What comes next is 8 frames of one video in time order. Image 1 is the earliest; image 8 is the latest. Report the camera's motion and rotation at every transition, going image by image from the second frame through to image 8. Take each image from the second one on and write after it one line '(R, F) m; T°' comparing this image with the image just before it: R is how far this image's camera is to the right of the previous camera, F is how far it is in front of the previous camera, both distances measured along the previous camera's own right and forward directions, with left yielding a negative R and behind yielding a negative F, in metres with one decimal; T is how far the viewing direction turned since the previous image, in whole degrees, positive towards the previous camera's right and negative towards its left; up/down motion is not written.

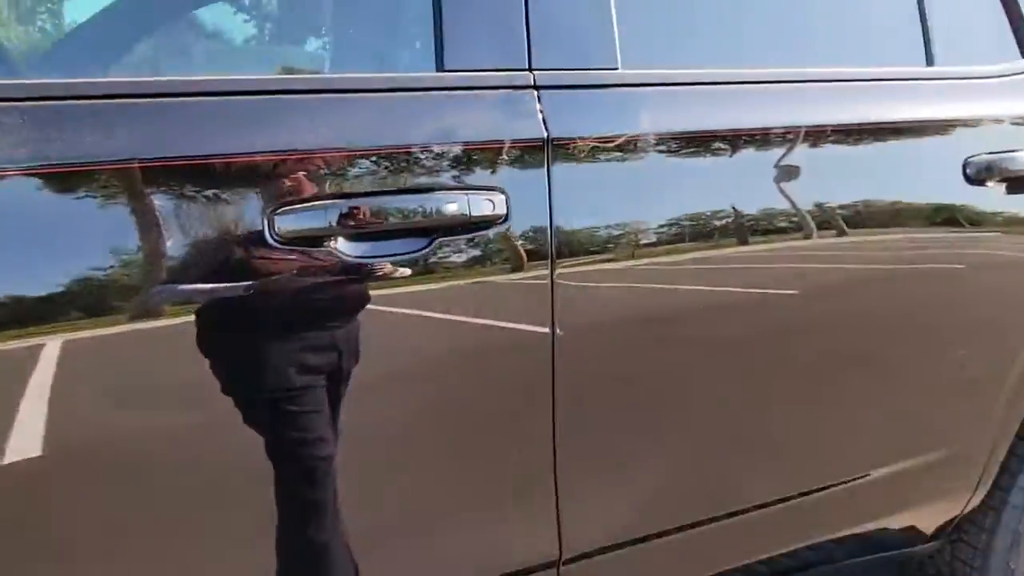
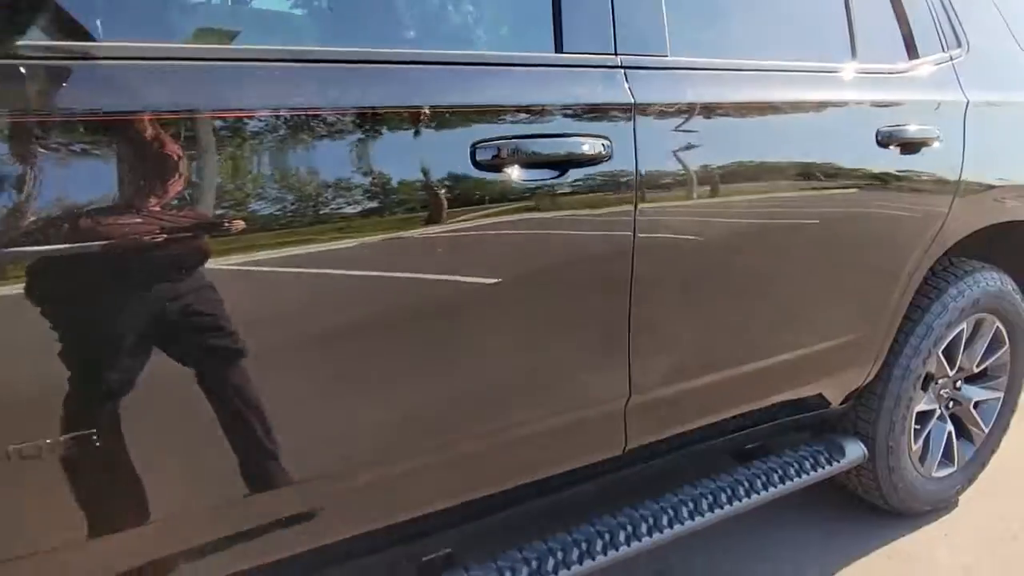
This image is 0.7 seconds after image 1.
(-0.3, -0.5) m; +6°
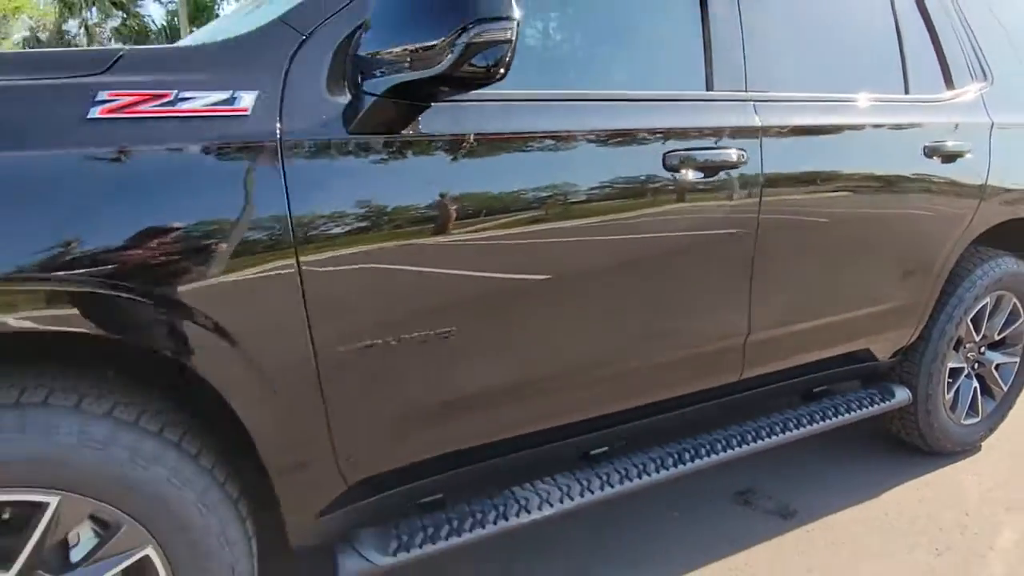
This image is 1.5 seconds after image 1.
(-0.5, -0.6) m; -1°
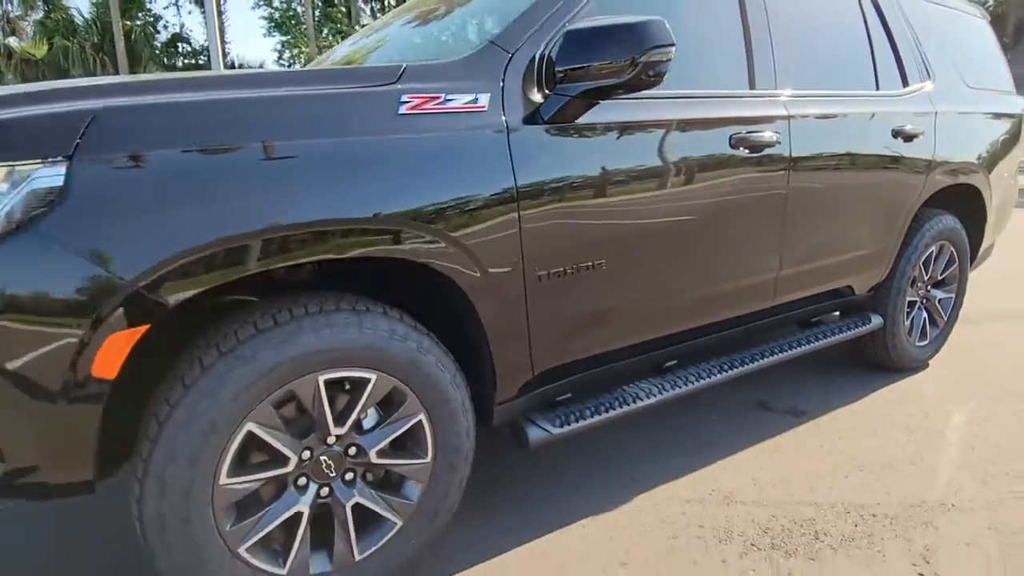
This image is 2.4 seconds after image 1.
(-0.7, -0.6) m; +6°
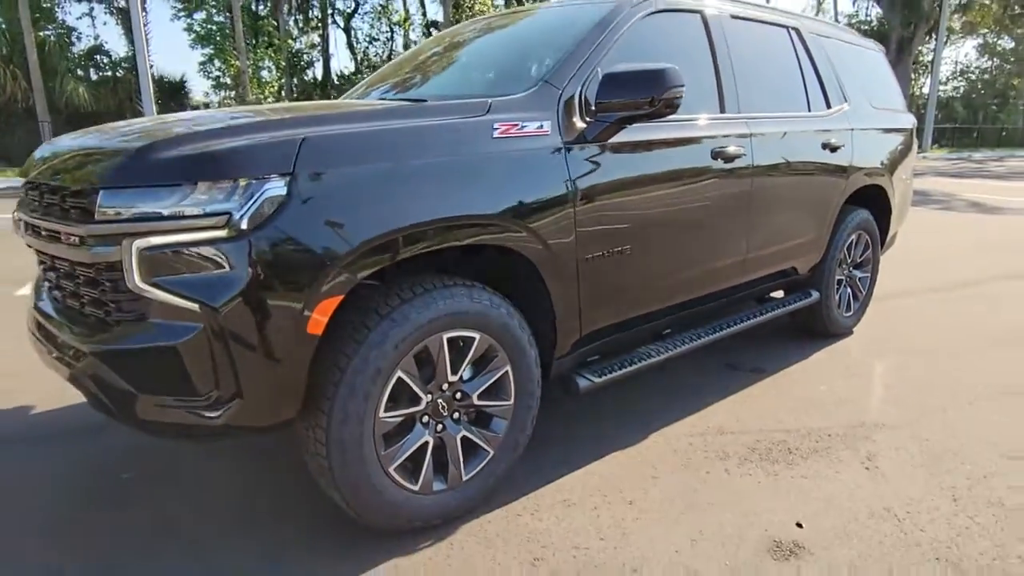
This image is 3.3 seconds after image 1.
(-0.5, -0.6) m; +6°
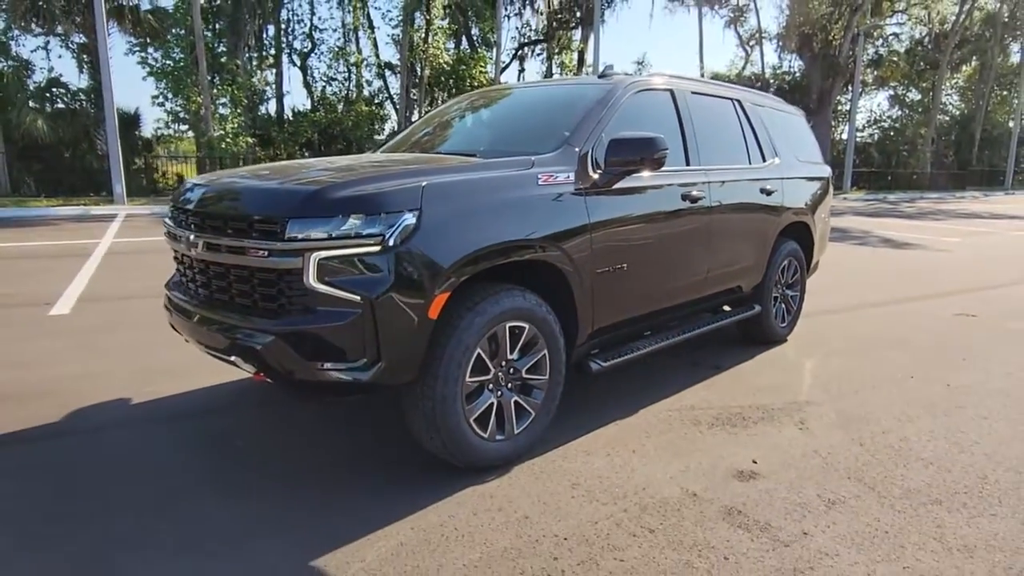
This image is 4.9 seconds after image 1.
(-0.5, -0.9) m; +5°
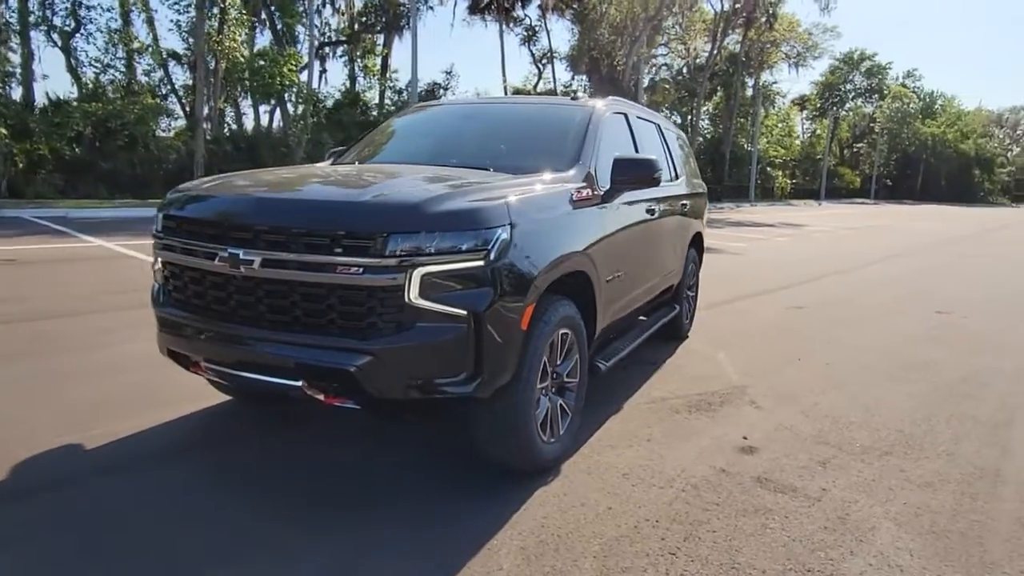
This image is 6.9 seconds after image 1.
(-1.4, 0.0) m; +18°
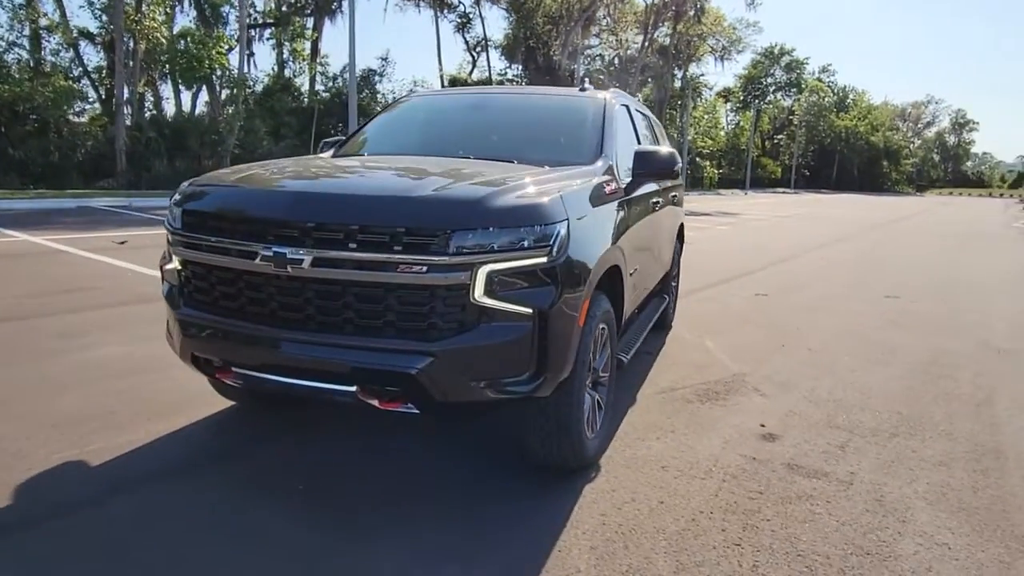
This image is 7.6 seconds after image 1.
(-0.6, +0.1) m; +6°
